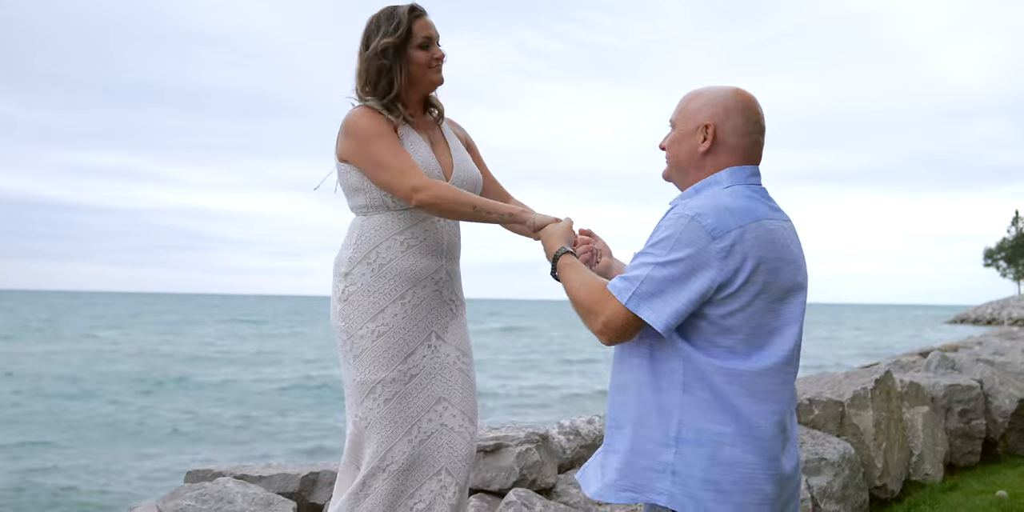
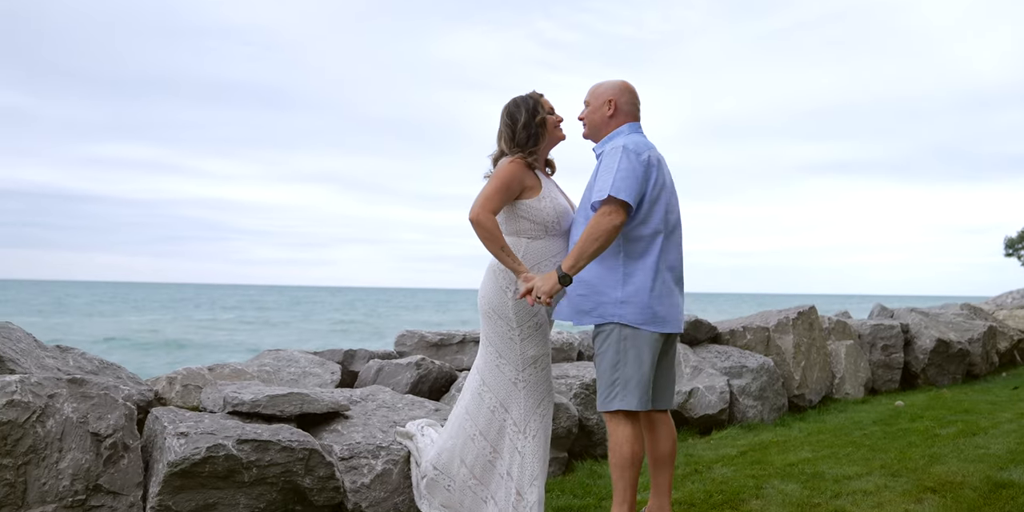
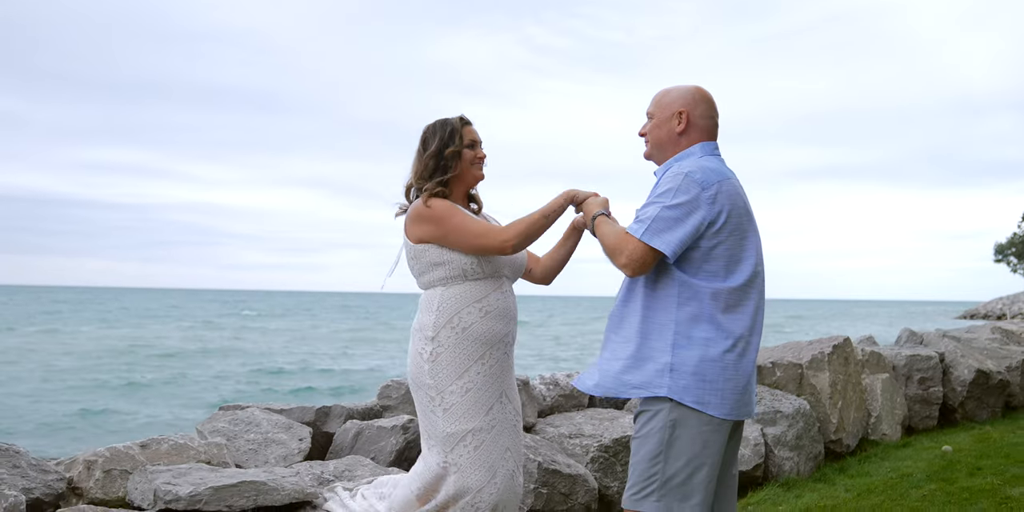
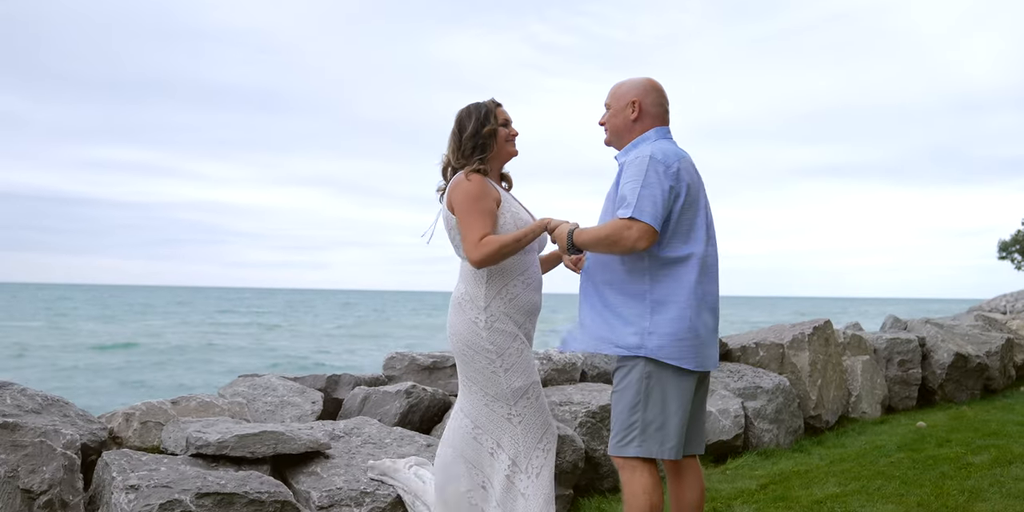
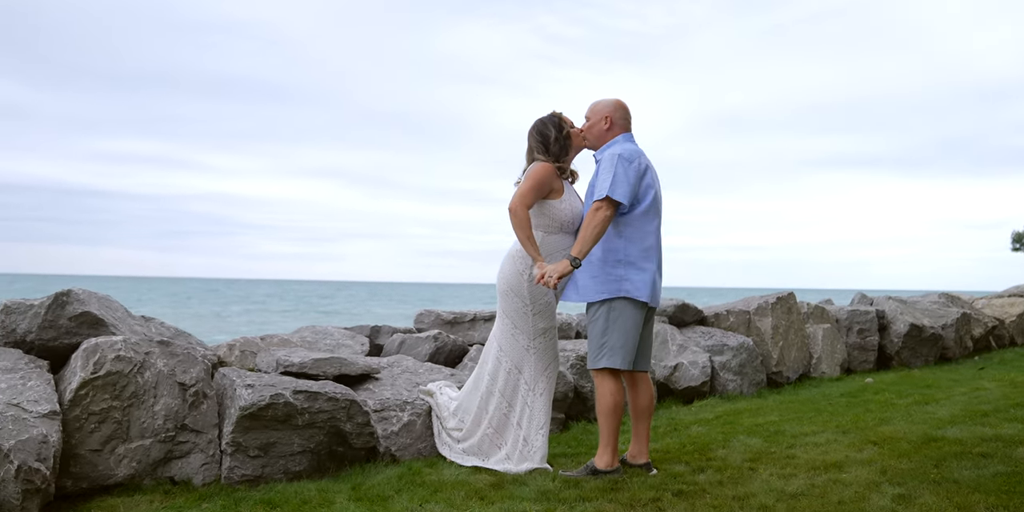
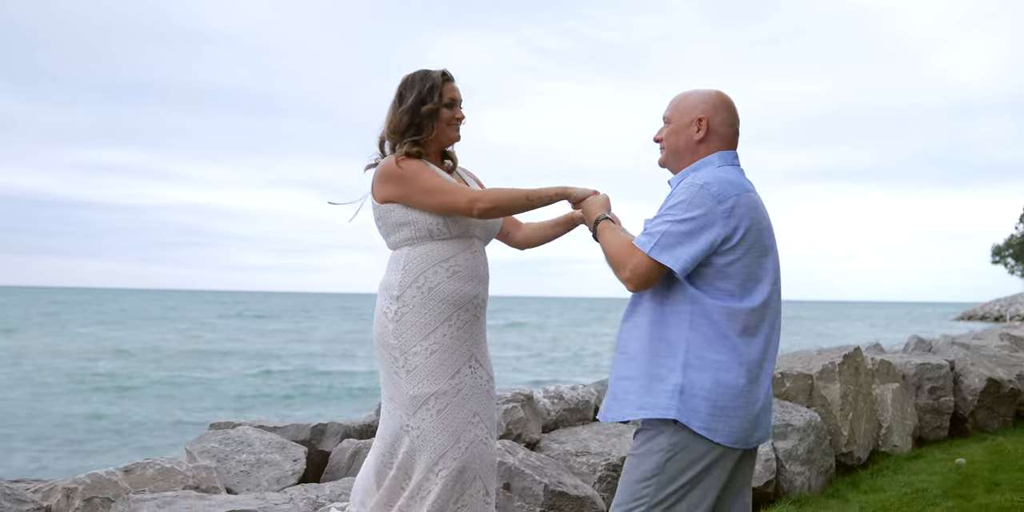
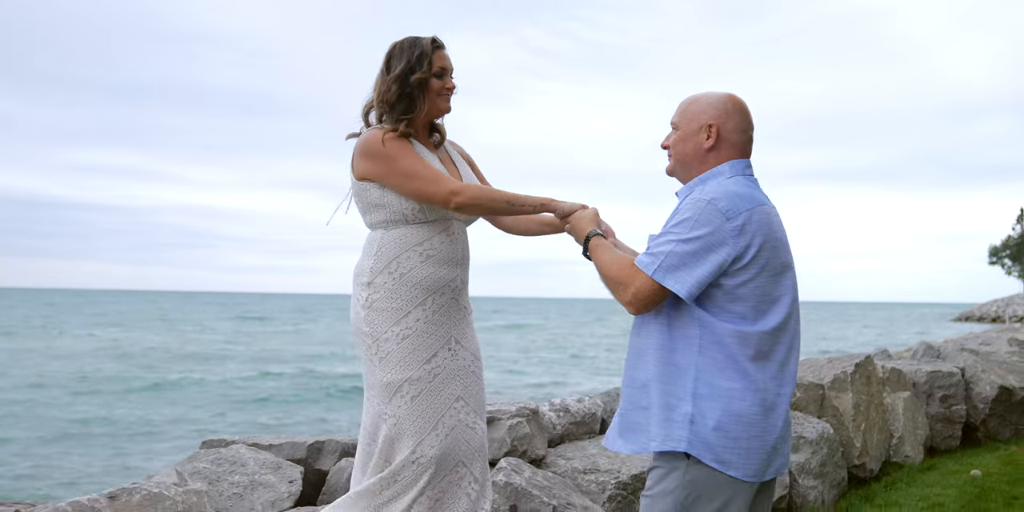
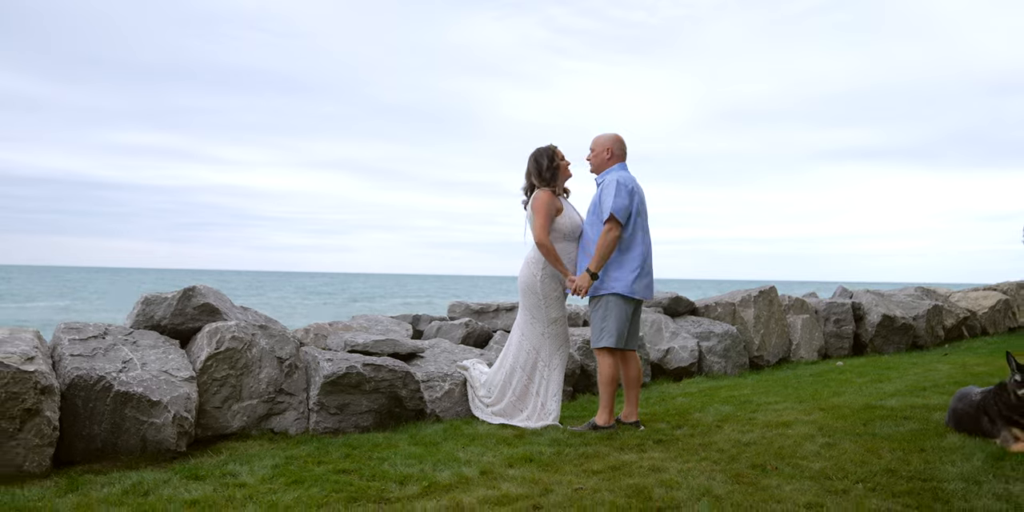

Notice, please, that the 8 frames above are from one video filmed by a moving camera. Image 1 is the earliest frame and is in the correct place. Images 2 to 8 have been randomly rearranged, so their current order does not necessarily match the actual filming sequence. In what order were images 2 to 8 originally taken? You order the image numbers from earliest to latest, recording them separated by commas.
7, 6, 3, 4, 2, 5, 8
